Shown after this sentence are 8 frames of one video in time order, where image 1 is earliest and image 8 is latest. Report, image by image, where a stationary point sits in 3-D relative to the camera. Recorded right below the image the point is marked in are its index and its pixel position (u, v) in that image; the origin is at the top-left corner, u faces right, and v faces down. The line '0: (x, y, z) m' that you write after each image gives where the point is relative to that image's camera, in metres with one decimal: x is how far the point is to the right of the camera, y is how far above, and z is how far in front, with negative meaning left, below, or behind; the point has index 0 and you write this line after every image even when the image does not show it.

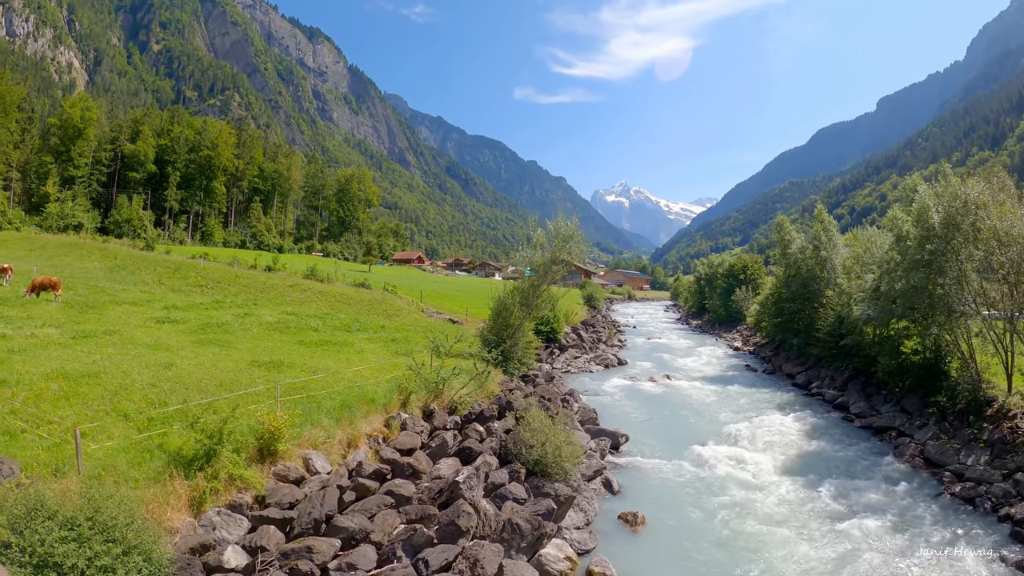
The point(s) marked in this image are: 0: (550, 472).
0: (+1.6, -7.2, +19.6) m
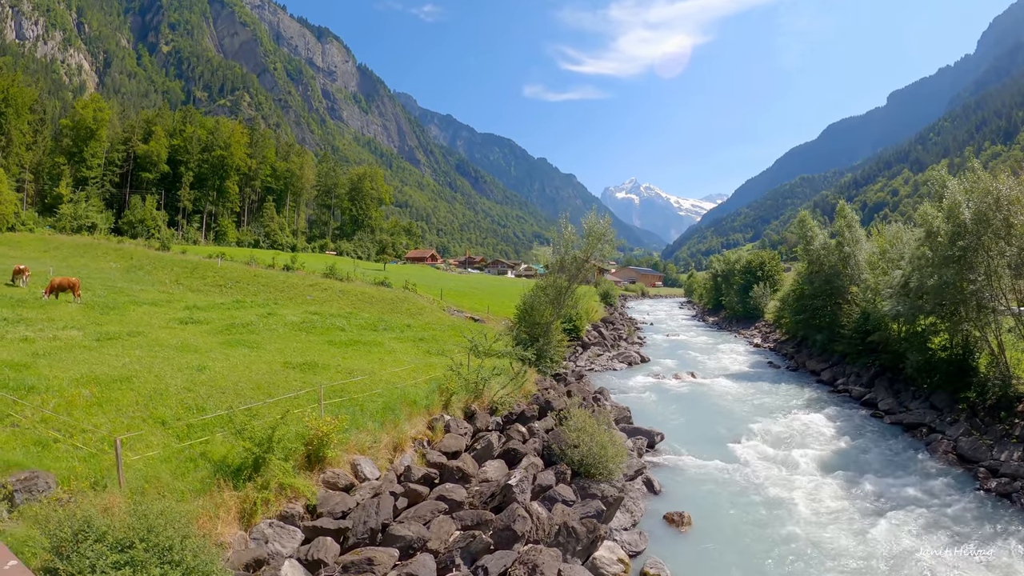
0: (+3.3, -6.9, +18.6) m
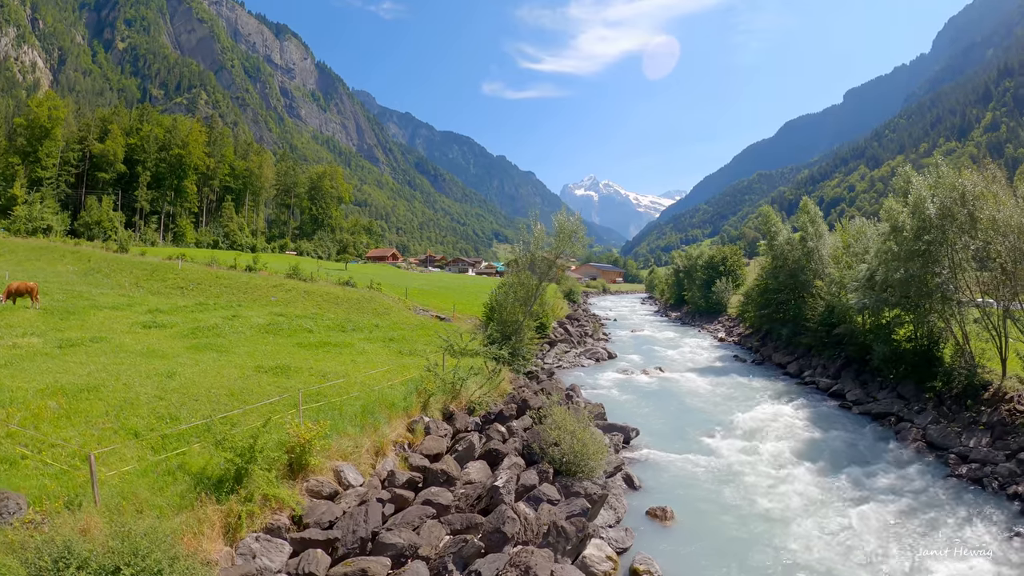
0: (+2.5, -6.9, +18.8) m
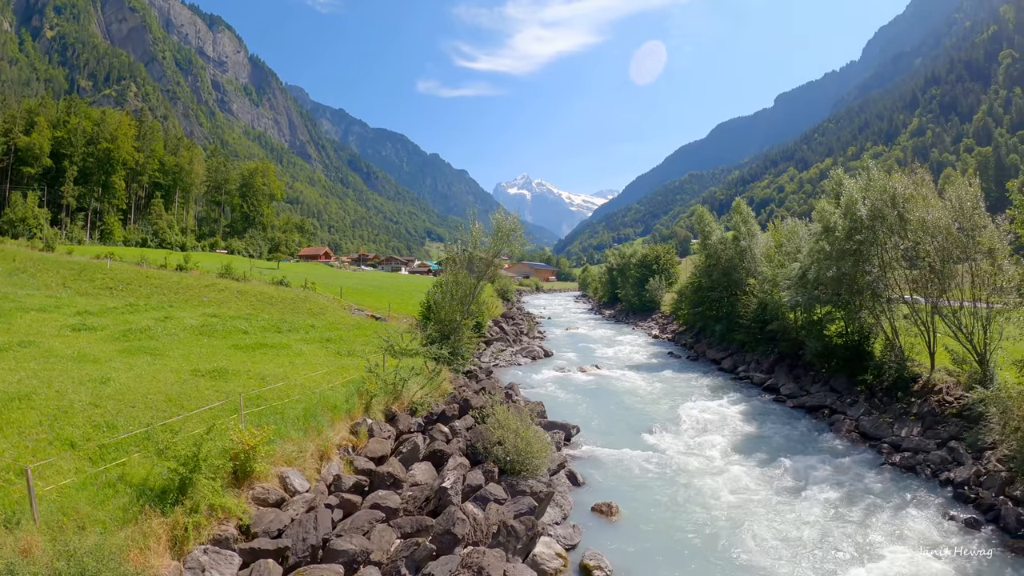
0: (+0.4, -7.0, +19.6) m
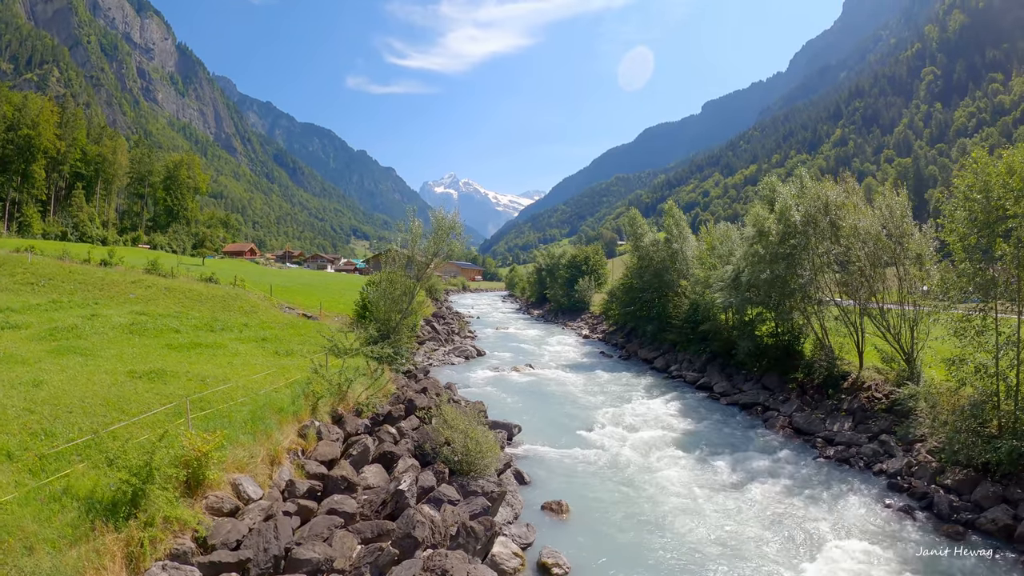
0: (-1.3, -7.1, +19.9) m
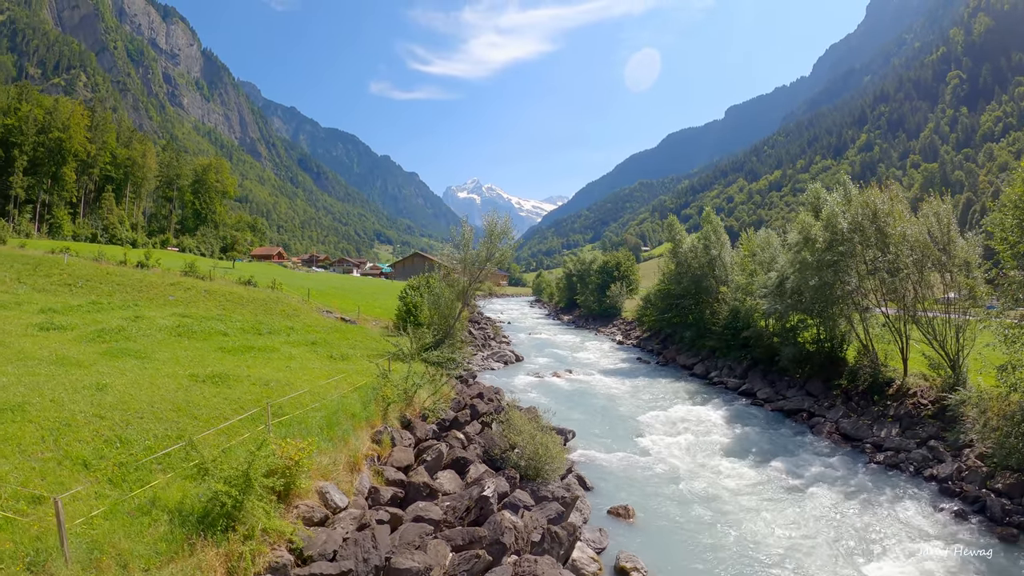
0: (+1.2, -7.1, +18.8) m
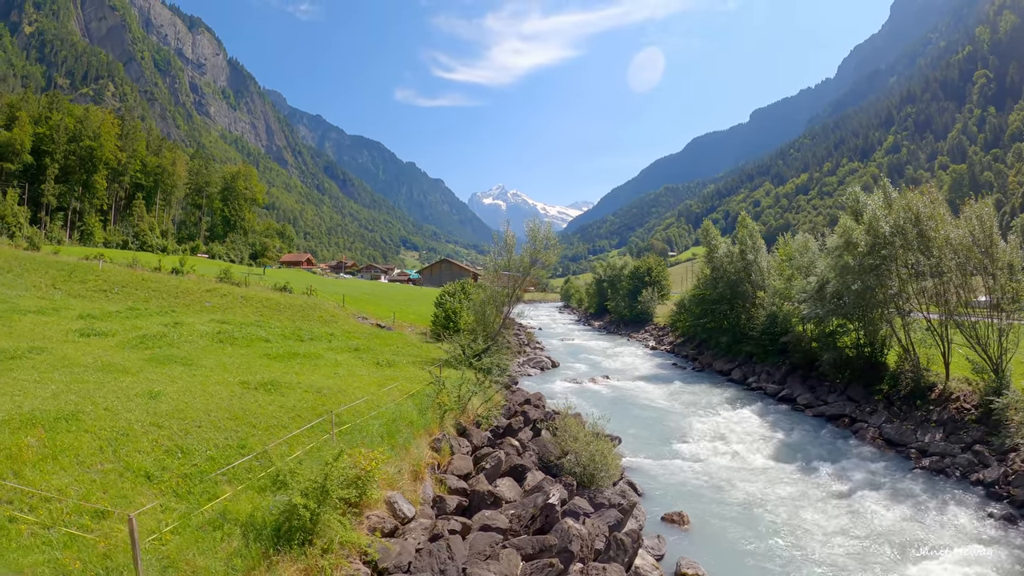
0: (+3.1, -7.1, +17.8) m
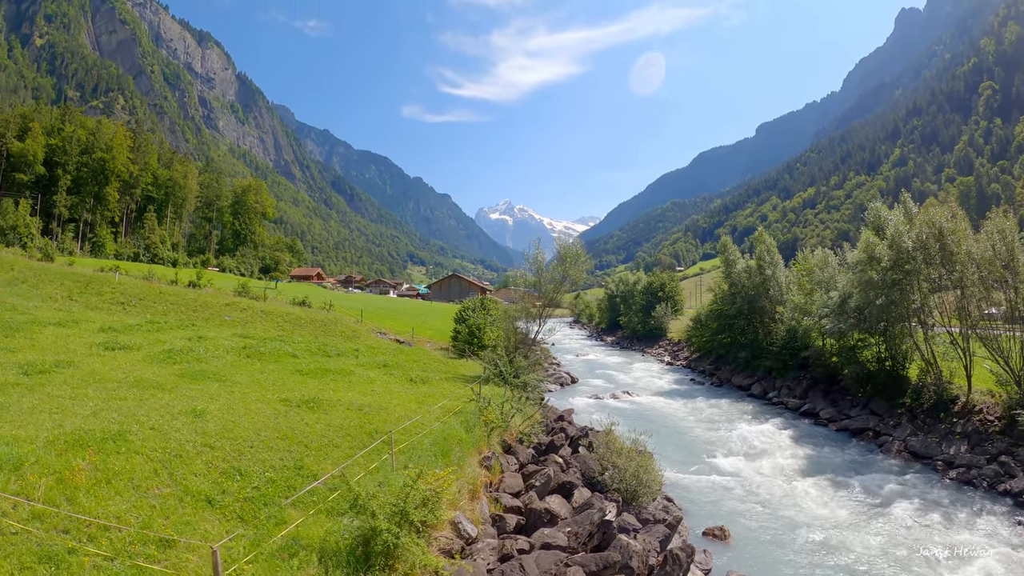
0: (+4.6, -7.4, +16.9) m
